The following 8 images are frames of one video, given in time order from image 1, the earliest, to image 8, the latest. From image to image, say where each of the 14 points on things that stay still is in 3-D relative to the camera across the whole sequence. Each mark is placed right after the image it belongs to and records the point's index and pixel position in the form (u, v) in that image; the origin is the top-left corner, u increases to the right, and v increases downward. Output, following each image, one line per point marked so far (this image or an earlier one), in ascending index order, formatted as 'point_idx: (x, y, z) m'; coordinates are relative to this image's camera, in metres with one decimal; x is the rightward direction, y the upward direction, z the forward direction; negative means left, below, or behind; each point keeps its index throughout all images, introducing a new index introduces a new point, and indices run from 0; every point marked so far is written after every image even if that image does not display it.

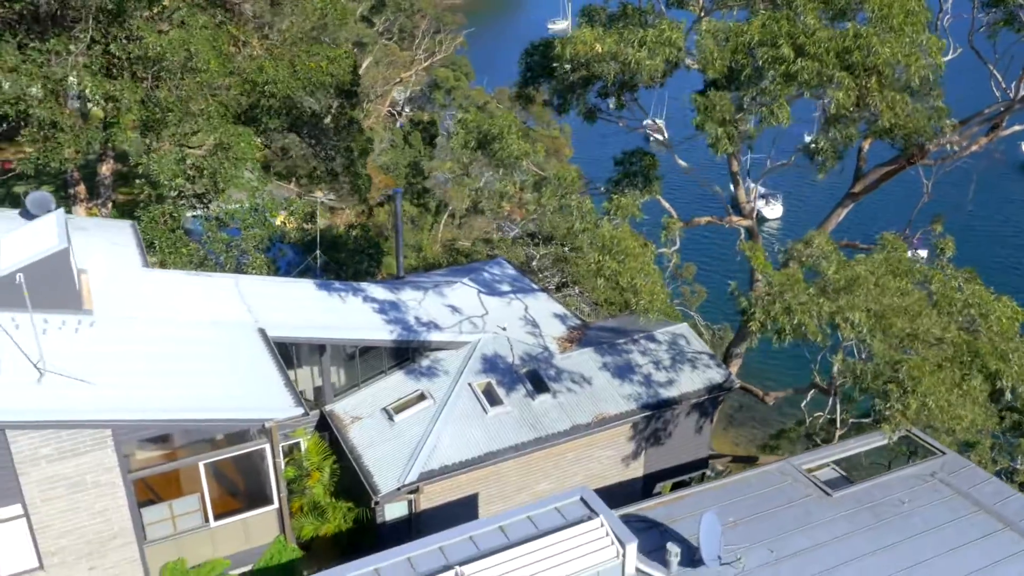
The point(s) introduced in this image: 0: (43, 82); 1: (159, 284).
0: (-9.3, +4.1, +19.0) m
1: (-6.2, +0.1, +16.8) m
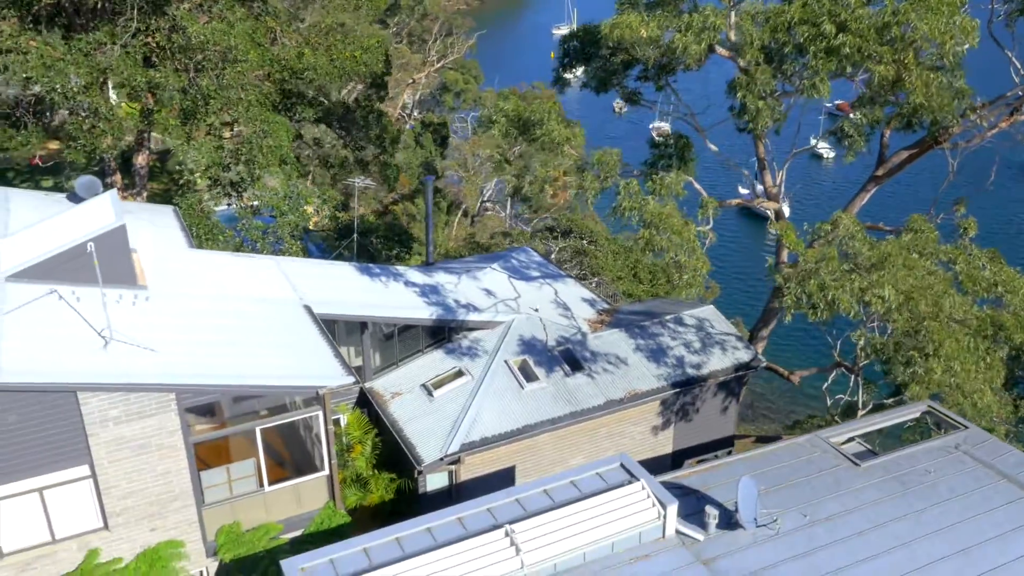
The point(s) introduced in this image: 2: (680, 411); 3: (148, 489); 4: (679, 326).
0: (-8.6, +4.4, +19.6) m
1: (-5.6, +0.5, +17.3) m
2: (+3.3, -2.4, +18.7) m
3: (-5.1, -2.8, +13.5) m
4: (+3.4, -0.8, +19.5) m
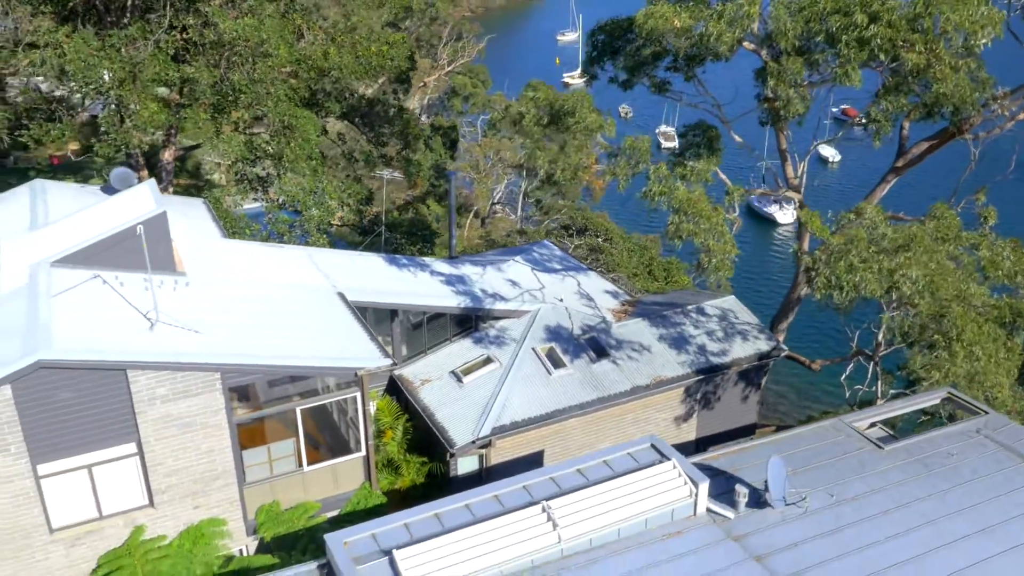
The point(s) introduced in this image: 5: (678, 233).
0: (-8.1, +4.6, +20.0) m
1: (-5.1, +0.7, +17.7) m
2: (+3.8, -2.2, +19.0) m
3: (-4.6, -2.6, +13.8) m
4: (+3.9, -0.6, +19.9) m
5: (+2.5, +0.9, +14.4) m
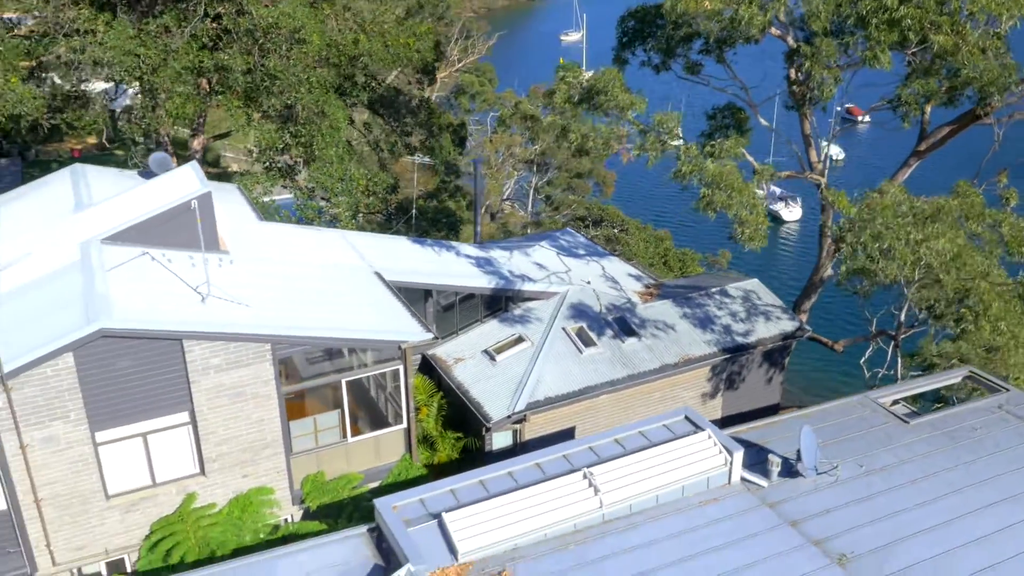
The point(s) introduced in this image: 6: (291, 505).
0: (-7.5, +5.0, +20.5) m
1: (-4.5, +1.0, +18.1) m
2: (+4.4, -1.8, +19.4) m
3: (-4.0, -2.2, +14.2) m
4: (+4.5, -0.2, +20.3) m
5: (+3.1, +1.3, +14.9) m
6: (-3.5, -3.4, +15.1) m
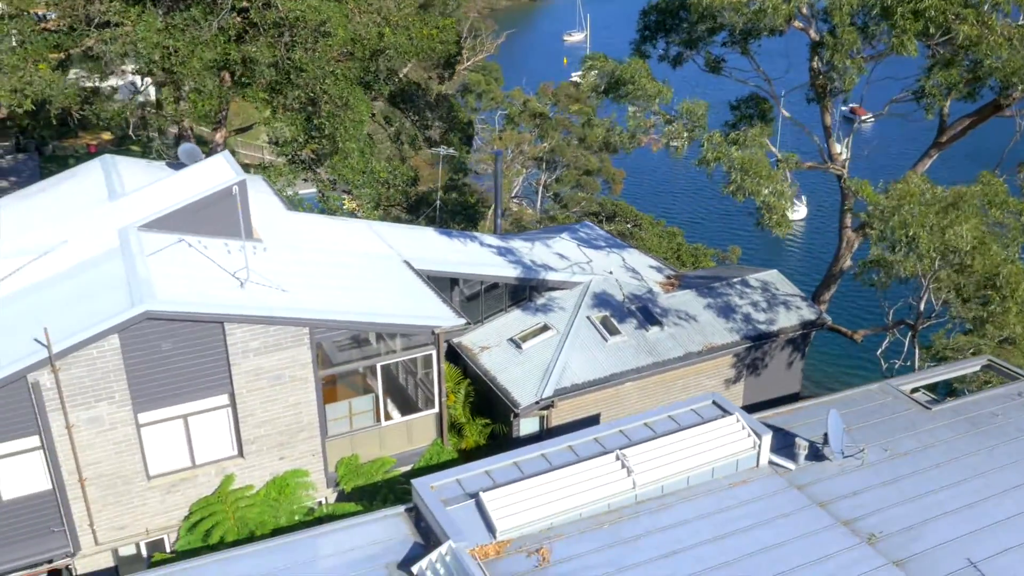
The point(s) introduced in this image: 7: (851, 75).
0: (-7.0, +5.2, +20.7) m
1: (-4.0, +1.3, +18.4) m
2: (+4.9, -1.6, +19.6) m
3: (-3.5, -2.0, +14.5) m
4: (+5.0, 0.0, +20.6) m
5: (+3.6, +1.5, +15.1) m
6: (-3.0, -3.2, +15.4) m
7: (+5.6, +3.5, +15.7) m
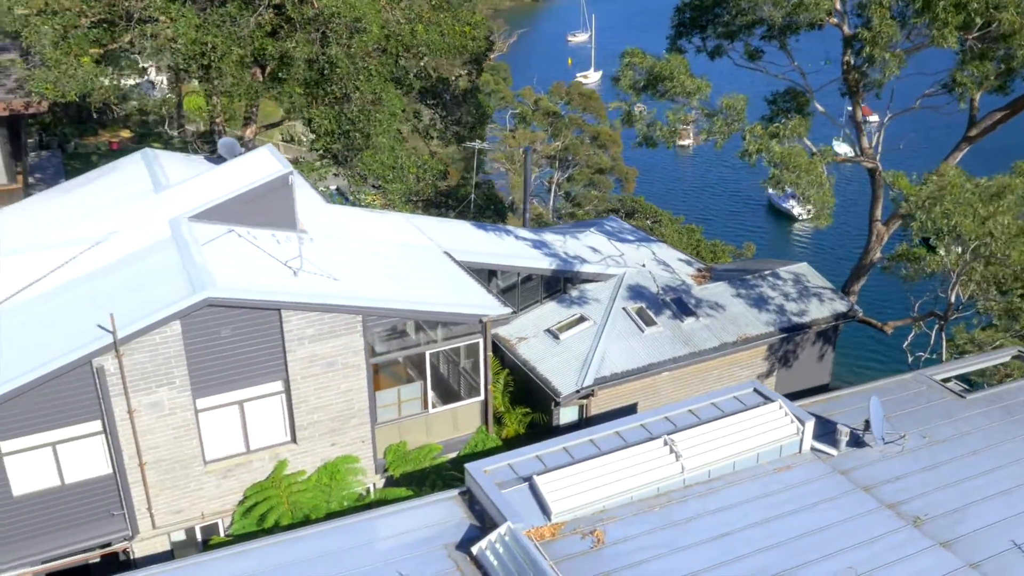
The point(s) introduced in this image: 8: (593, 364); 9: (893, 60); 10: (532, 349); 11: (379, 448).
0: (-6.3, +5.4, +21.0) m
1: (-3.2, +1.4, +18.6) m
2: (+5.6, -1.4, +19.9) m
3: (-2.7, -1.8, +14.7) m
4: (+5.7, +0.2, +20.8) m
5: (+4.3, +1.6, +15.4) m
6: (-2.2, -3.0, +15.6) m
7: (+6.3, +3.7, +16.0) m
8: (+1.5, -1.4, +17.5) m
9: (+6.4, +3.8, +16.0) m
10: (+0.4, -1.2, +18.6) m
11: (-2.2, -2.6, +15.6) m
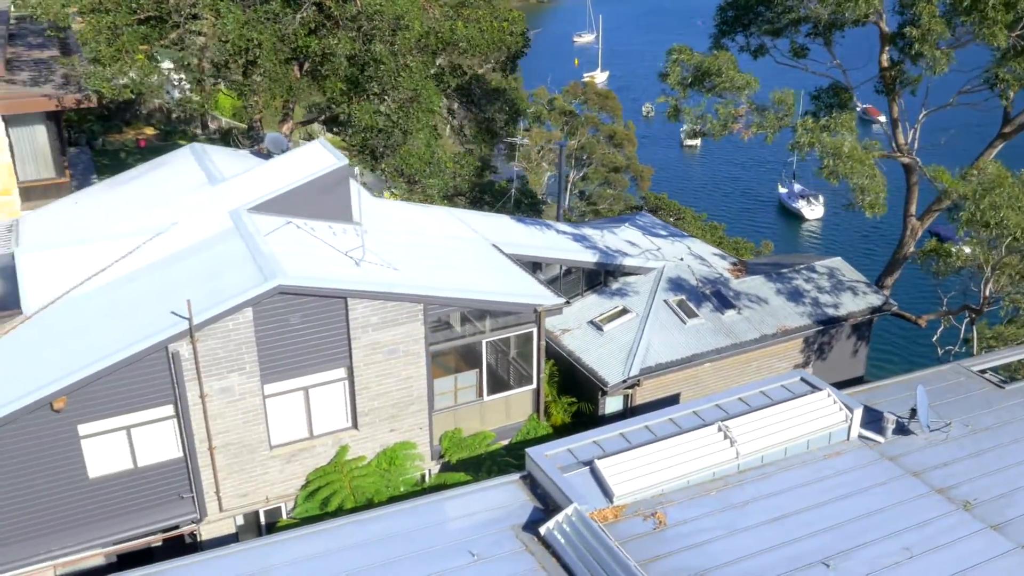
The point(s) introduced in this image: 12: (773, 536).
0: (-5.4, +5.5, +21.3) m
1: (-2.3, +1.6, +19.0) m
2: (+6.5, -1.3, +20.3) m
3: (-1.9, -1.6, +15.1) m
4: (+6.6, +0.3, +21.2) m
5: (+5.2, +1.8, +15.7) m
6: (-1.4, -2.8, +16.0) m
7: (+7.2, +3.9, +16.4) m
8: (+2.3, -1.3, +17.9) m
9: (+7.3, +3.9, +16.4) m
10: (+1.3, -1.0, +19.0) m
11: (-1.3, -2.5, +16.0) m
12: (+3.5, -3.3, +13.0) m
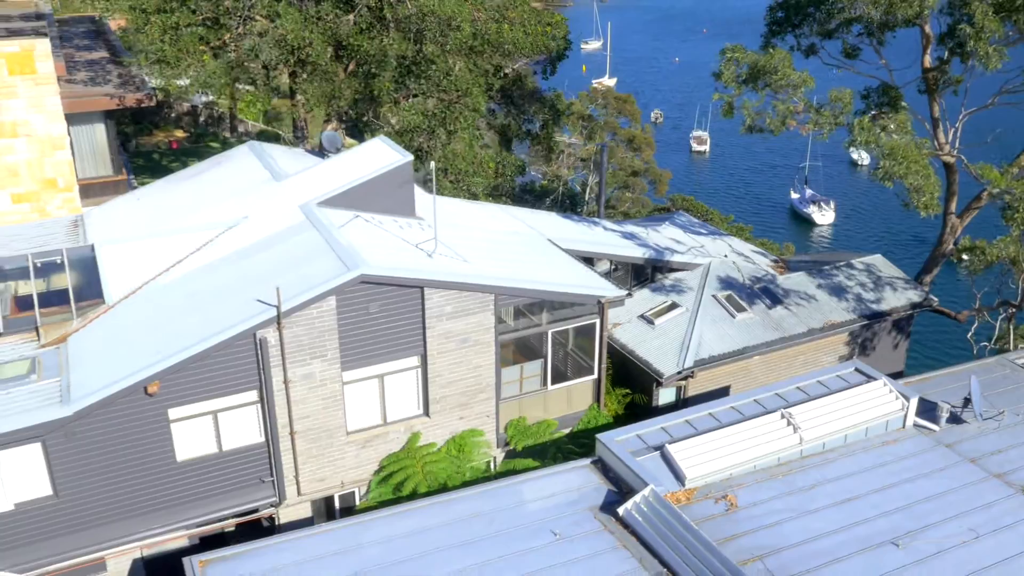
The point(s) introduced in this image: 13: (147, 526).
0: (-4.3, +5.7, +21.8) m
1: (-1.3, +1.7, +19.4) m
2: (+7.5, -1.2, +20.7) m
3: (-0.8, -1.5, +15.5) m
4: (+7.7, +0.4, +21.7) m
5: (+6.3, +1.9, +16.2) m
6: (-0.3, -2.7, +16.4) m
7: (+8.3, +4.0, +16.9) m
8: (+3.4, -1.2, +18.4) m
9: (+8.4, +4.1, +16.9) m
10: (+2.3, -0.9, +19.4) m
11: (-0.2, -2.3, +16.4) m
12: (+4.6, -3.2, +13.4) m
13: (-5.3, -3.4, +13.9) m
